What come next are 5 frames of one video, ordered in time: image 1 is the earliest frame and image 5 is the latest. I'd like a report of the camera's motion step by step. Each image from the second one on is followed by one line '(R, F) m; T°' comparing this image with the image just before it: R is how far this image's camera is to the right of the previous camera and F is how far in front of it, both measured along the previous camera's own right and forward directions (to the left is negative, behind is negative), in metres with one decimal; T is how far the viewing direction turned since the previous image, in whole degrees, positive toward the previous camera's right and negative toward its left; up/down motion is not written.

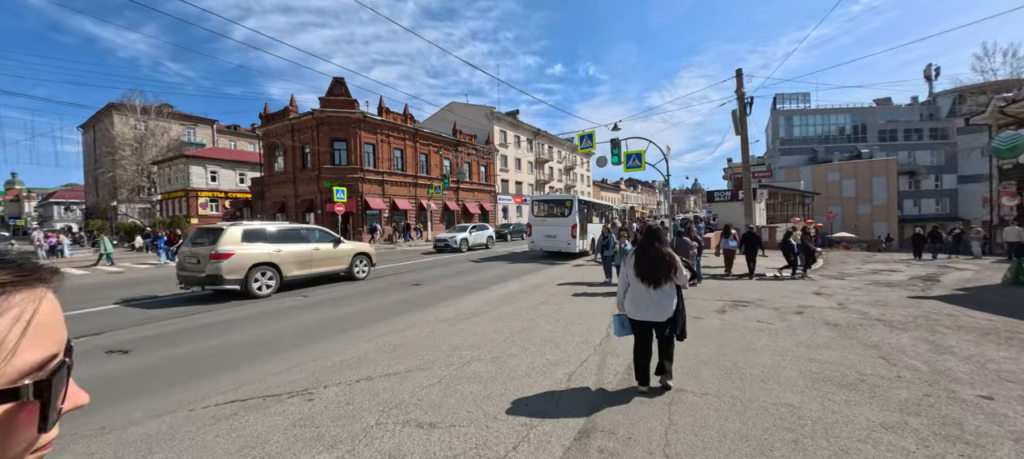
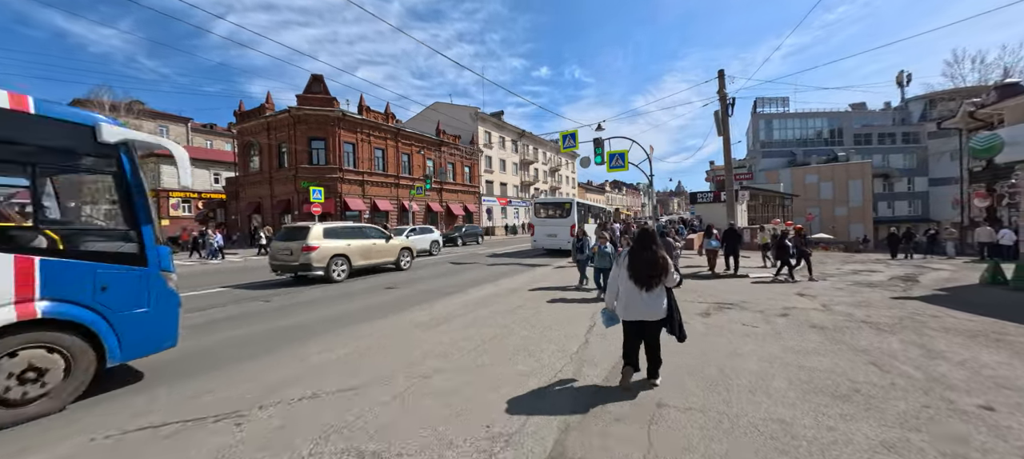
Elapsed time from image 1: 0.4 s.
(+0.2, +0.4) m; +2°
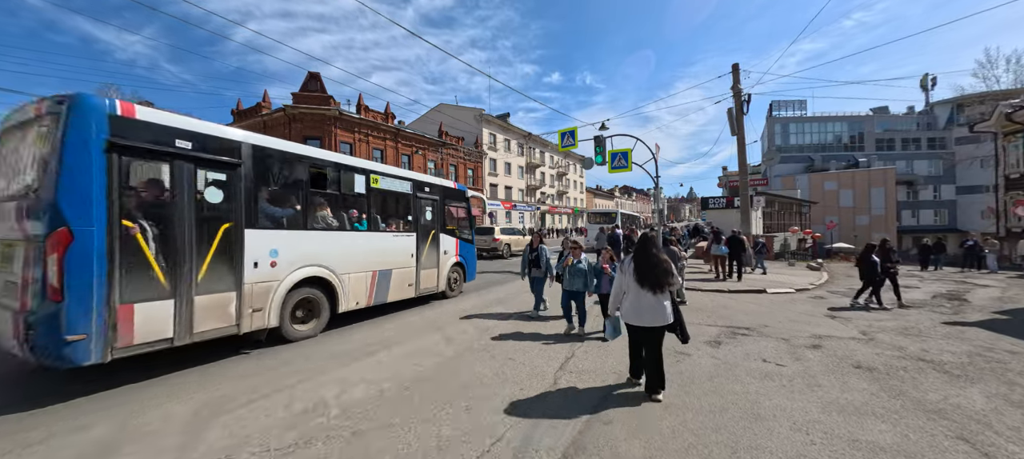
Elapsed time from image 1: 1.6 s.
(+0.7, +1.3) m; -1°
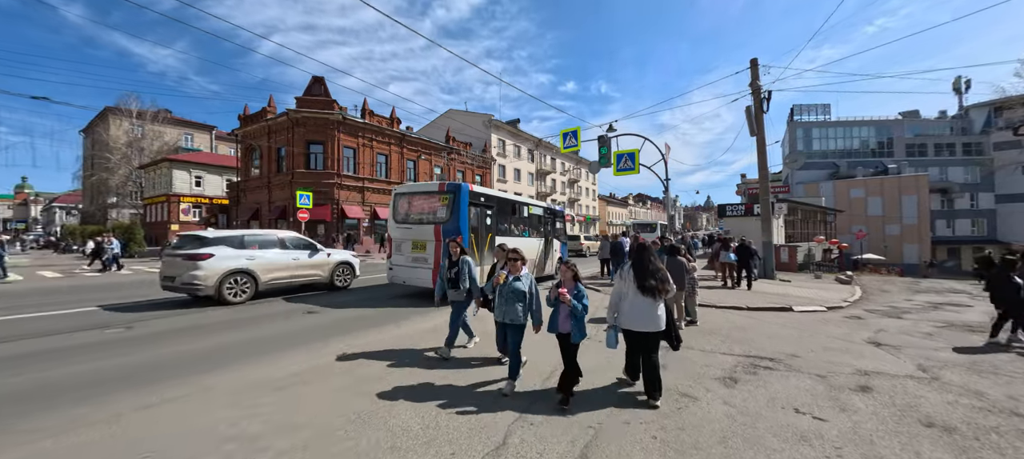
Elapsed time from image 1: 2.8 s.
(+0.6, +1.1) m; -2°
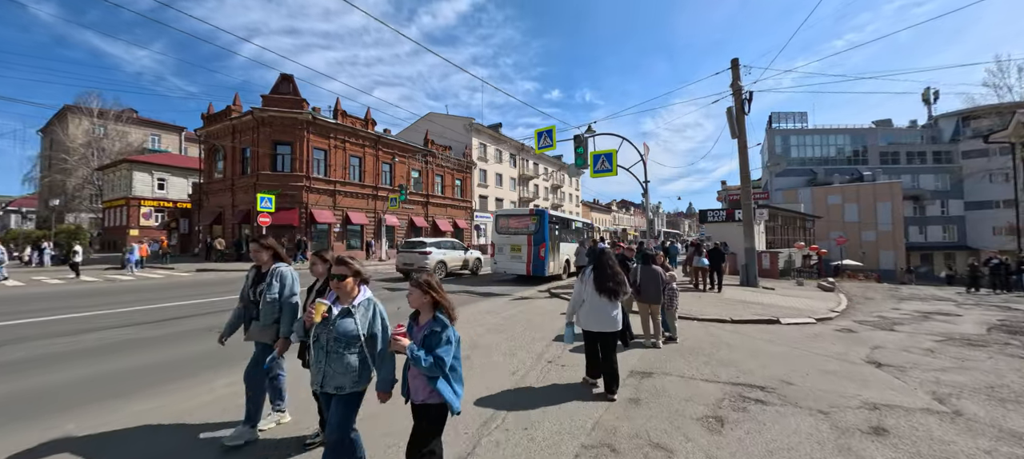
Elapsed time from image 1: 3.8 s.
(+0.5, +1.0) m; +2°
